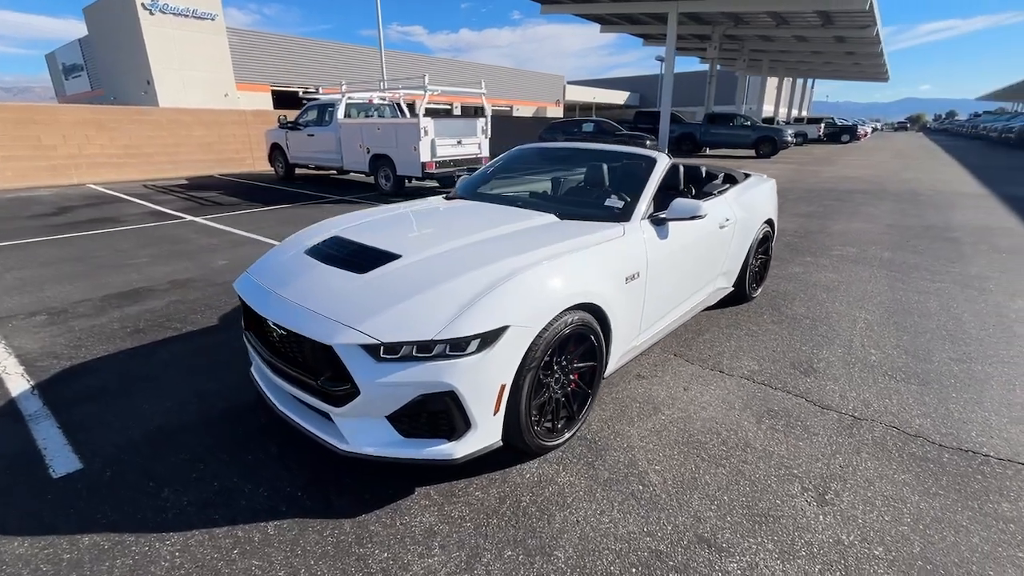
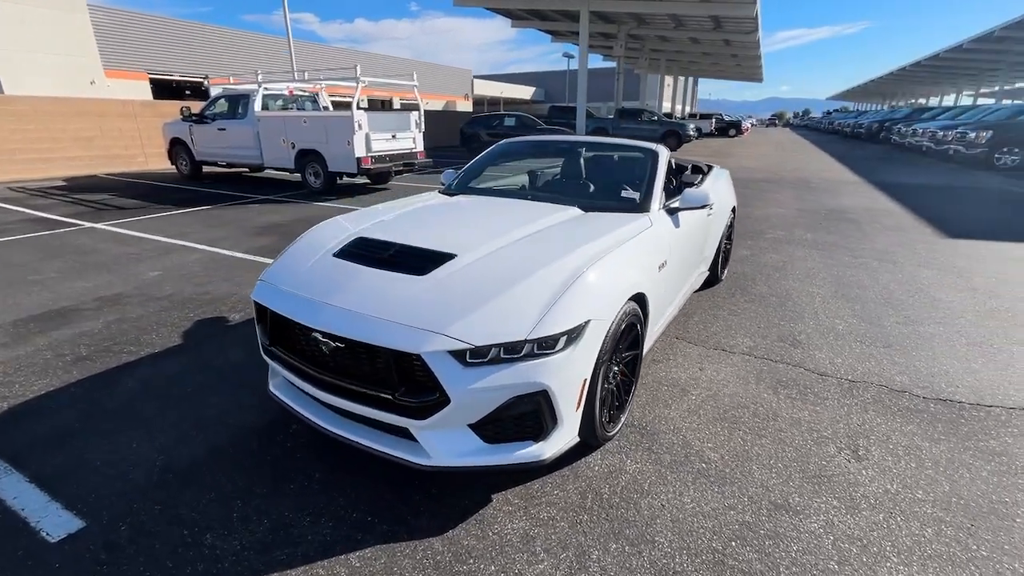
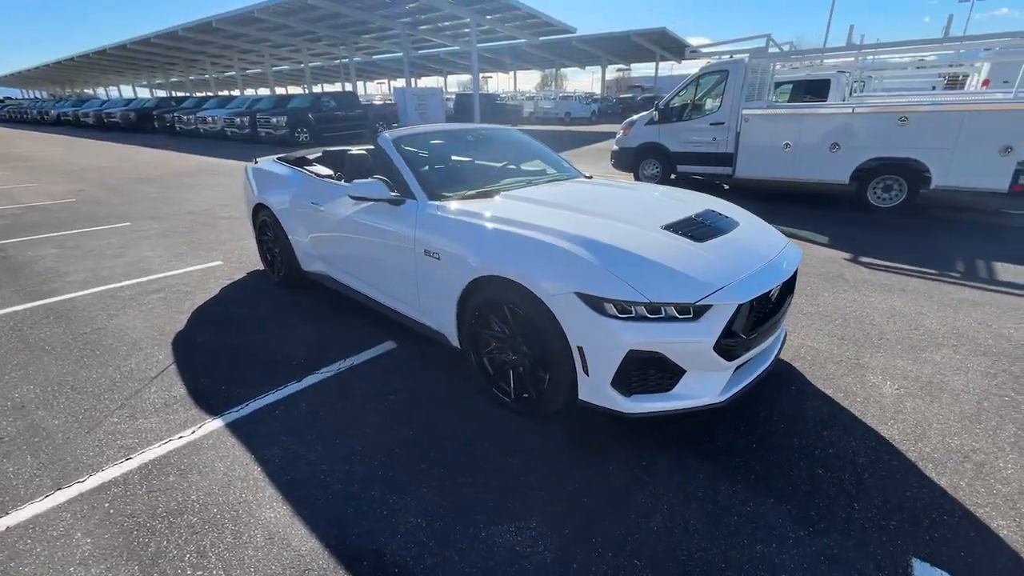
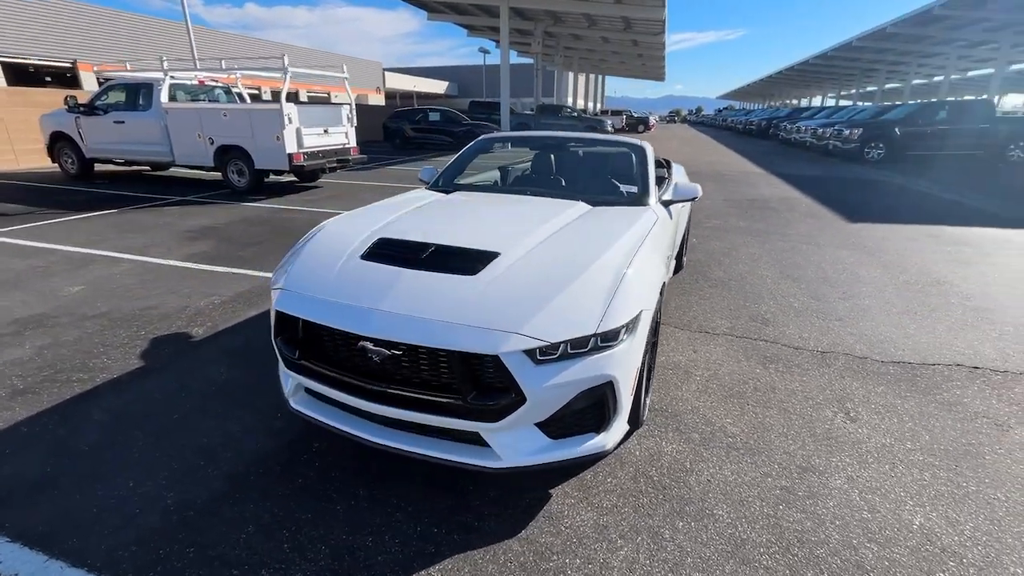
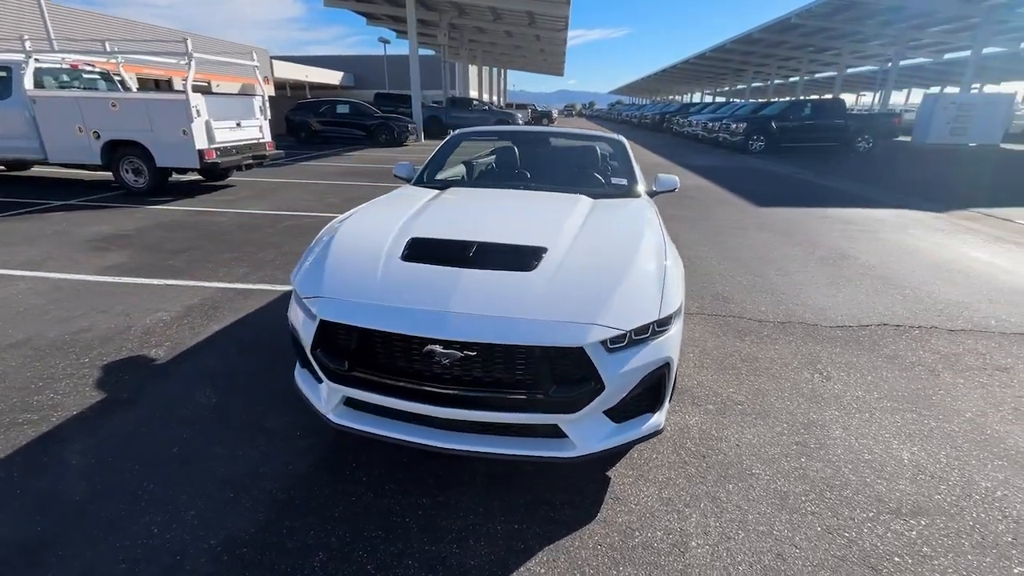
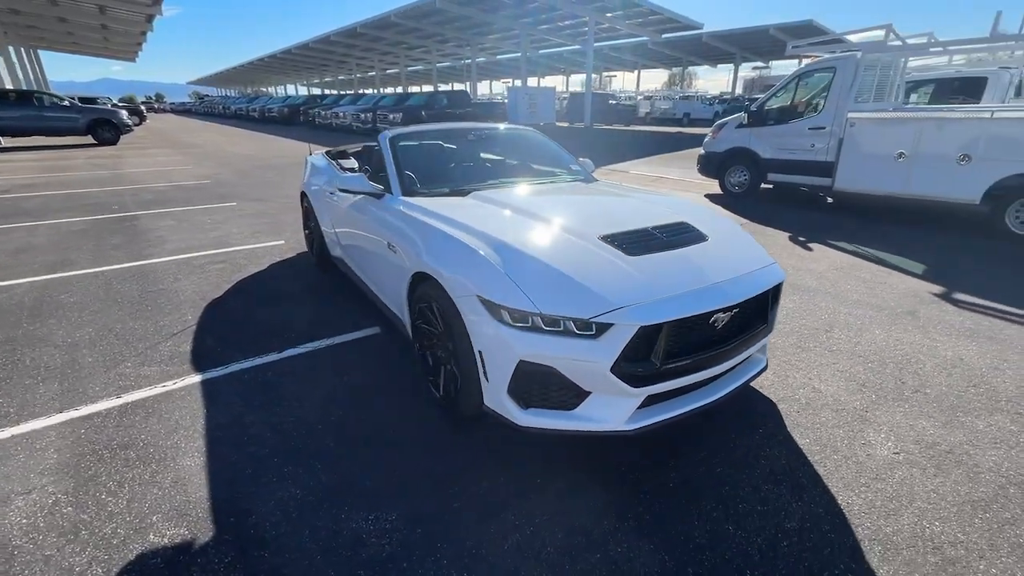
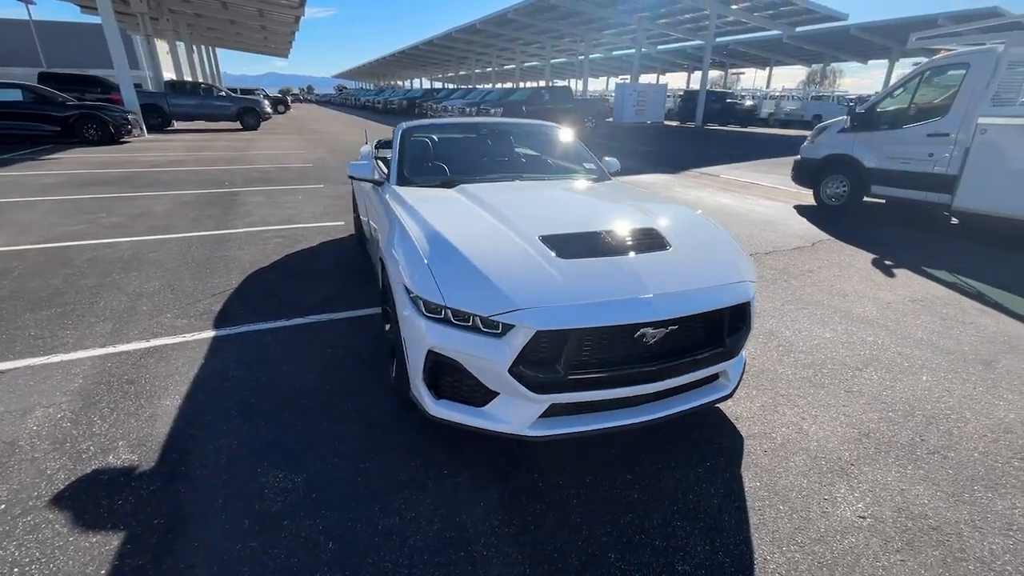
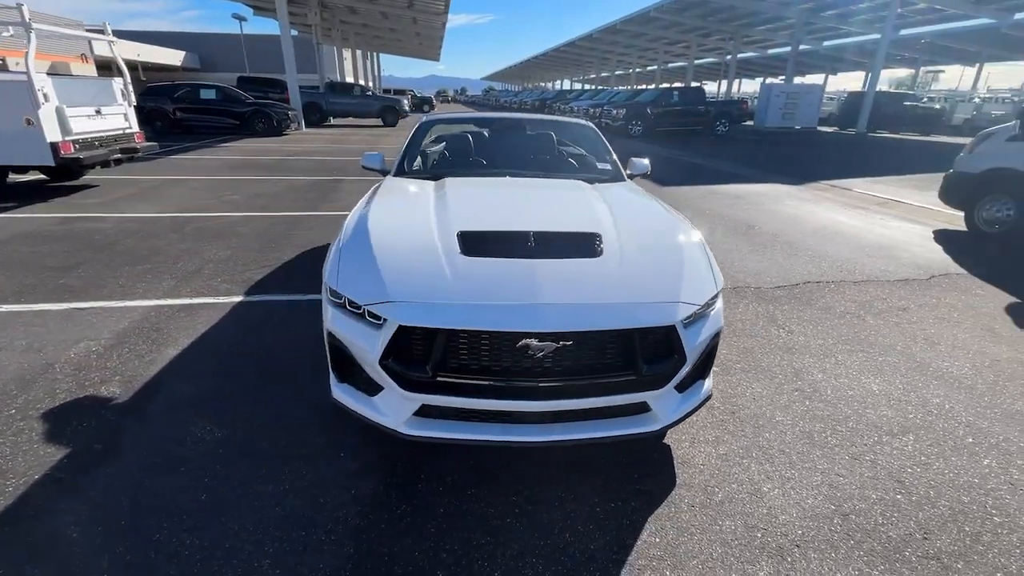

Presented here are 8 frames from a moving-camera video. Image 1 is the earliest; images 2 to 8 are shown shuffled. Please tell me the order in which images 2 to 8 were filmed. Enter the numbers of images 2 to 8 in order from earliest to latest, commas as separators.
2, 4, 5, 8, 7, 6, 3
